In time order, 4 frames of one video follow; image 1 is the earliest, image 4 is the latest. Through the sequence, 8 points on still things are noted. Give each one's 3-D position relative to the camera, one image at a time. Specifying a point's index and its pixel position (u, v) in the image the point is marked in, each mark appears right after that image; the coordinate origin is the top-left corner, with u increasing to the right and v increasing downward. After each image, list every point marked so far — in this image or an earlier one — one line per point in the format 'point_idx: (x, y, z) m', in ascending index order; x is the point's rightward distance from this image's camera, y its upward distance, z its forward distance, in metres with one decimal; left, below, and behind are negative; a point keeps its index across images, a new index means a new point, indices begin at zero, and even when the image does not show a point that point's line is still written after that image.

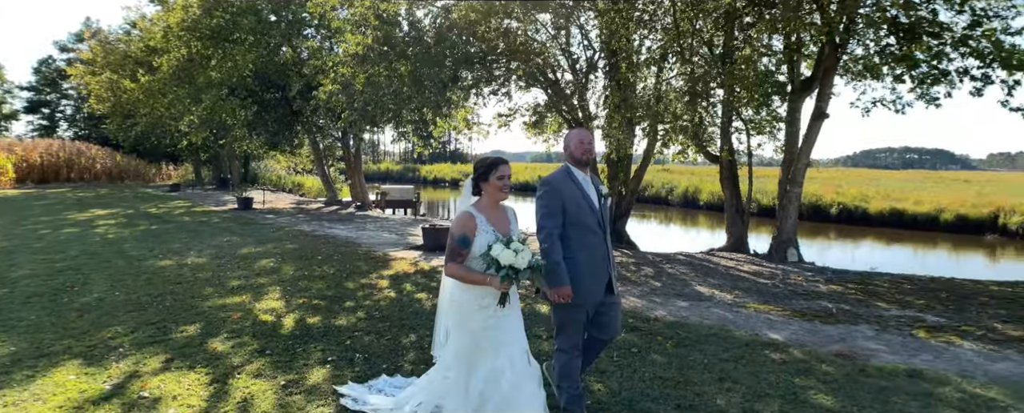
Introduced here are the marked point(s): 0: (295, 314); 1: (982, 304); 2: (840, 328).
0: (-2.5, -1.3, +5.6) m
1: (+8.4, -1.9, +8.6) m
2: (+4.9, -1.8, +7.0) m
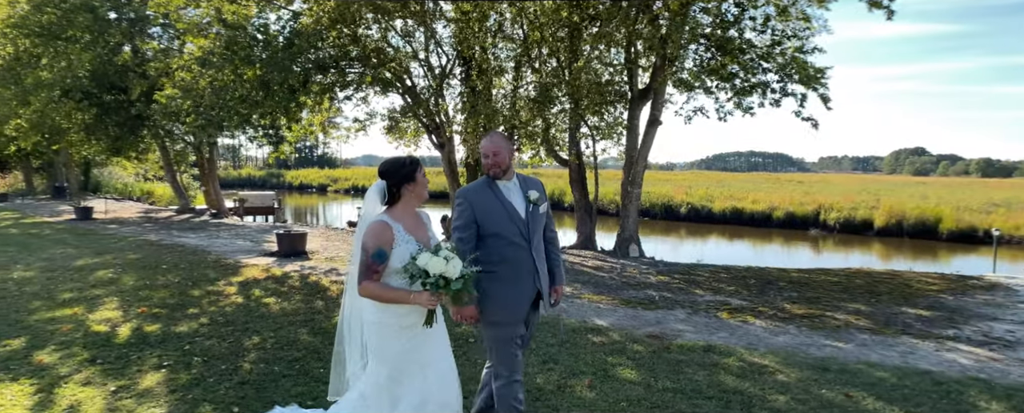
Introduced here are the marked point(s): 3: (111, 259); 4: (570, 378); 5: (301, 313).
0: (-4.5, -1.4, +5.5) m
1: (+5.8, -2.0, +10.4) m
2: (+2.6, -1.9, +8.2) m
3: (-7.0, -0.9, +8.4) m
4: (+0.6, -1.9, +5.4) m
5: (-2.9, -1.4, +6.4) m
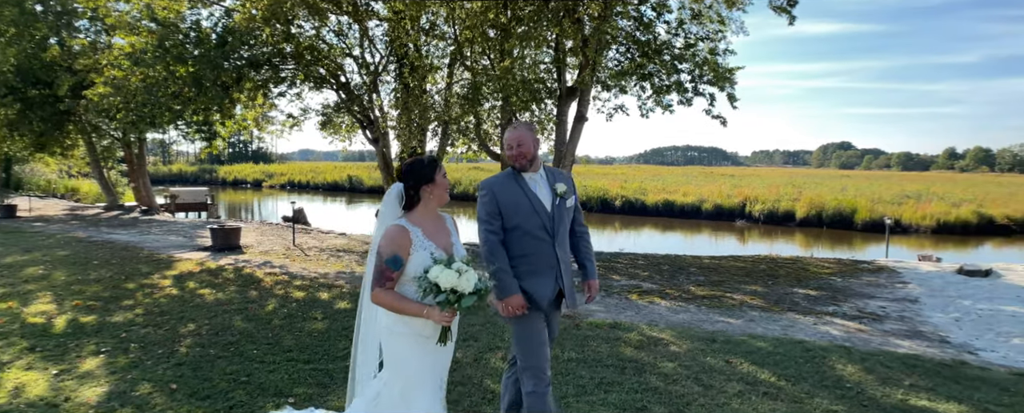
0: (-5.5, -1.3, +5.8) m
1: (+4.3, -1.8, +11.6) m
2: (+1.3, -1.8, +9.1) m
3: (-8.3, -0.9, +8.4) m
4: (-0.4, -1.9, +6.2) m
5: (-4.0, -1.4, +6.8) m
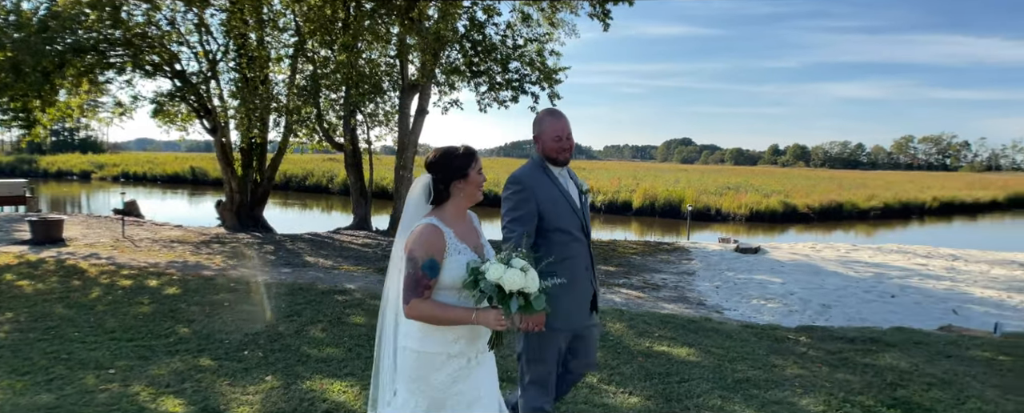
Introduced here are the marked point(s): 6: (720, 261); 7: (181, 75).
0: (-8.2, -1.3, +5.8) m
1: (0.0, -1.6, +13.8) m
2: (-2.4, -1.6, +10.7) m
3: (-11.5, -0.7, +7.7) m
4: (-3.4, -1.8, +7.4) m
5: (-6.9, -1.3, +7.1) m
6: (+8.4, -2.3, +19.0) m
7: (-9.4, +3.7, +13.5) m
